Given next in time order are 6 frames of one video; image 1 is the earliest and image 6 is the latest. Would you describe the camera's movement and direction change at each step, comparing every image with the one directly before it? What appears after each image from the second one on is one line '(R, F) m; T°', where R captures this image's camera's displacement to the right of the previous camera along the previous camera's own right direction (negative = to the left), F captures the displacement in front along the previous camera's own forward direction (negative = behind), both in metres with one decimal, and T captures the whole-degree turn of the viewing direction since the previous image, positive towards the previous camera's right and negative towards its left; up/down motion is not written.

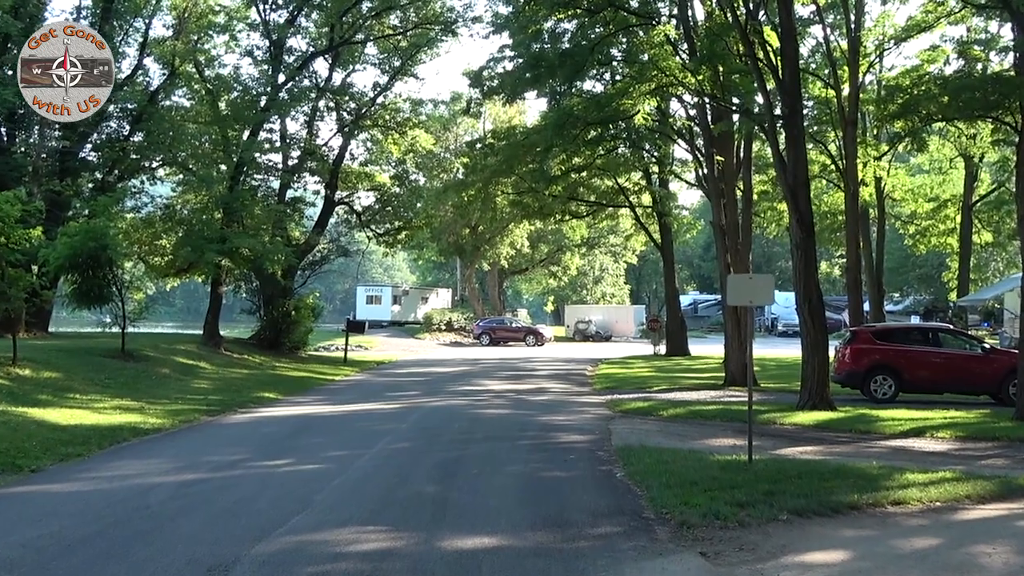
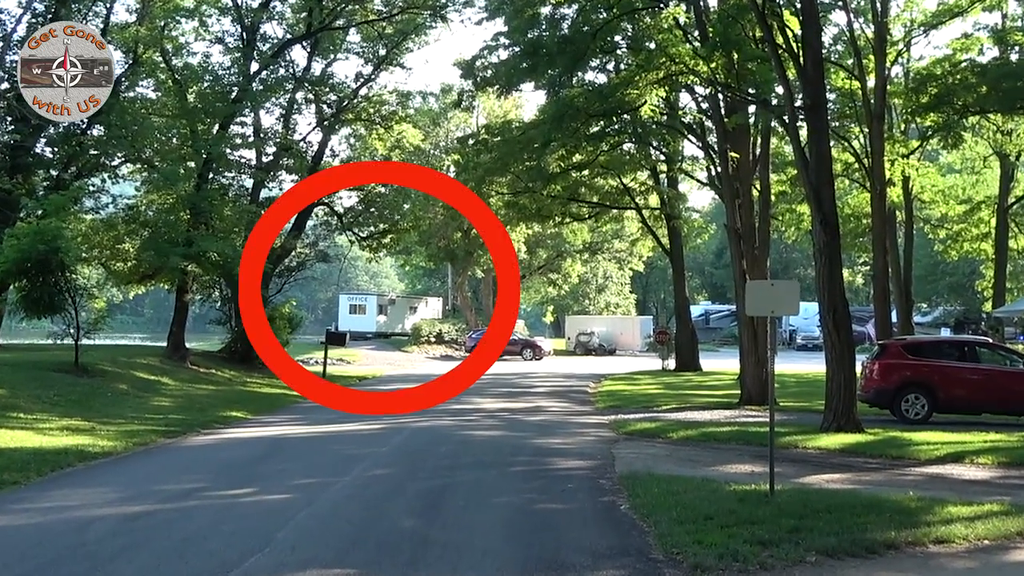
(+0.2, +1.7) m; 0°
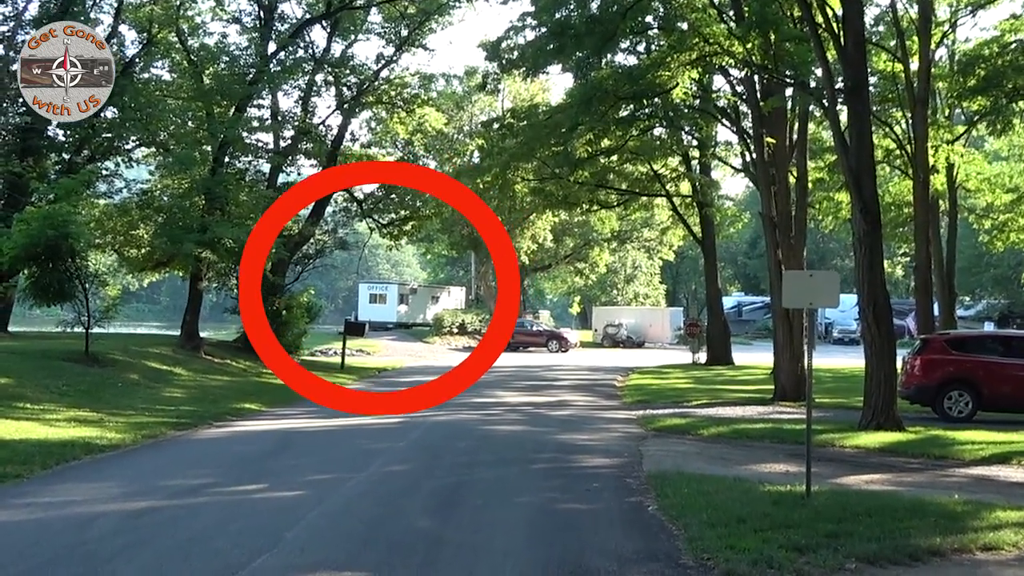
(+0.1, +0.6) m; -1°
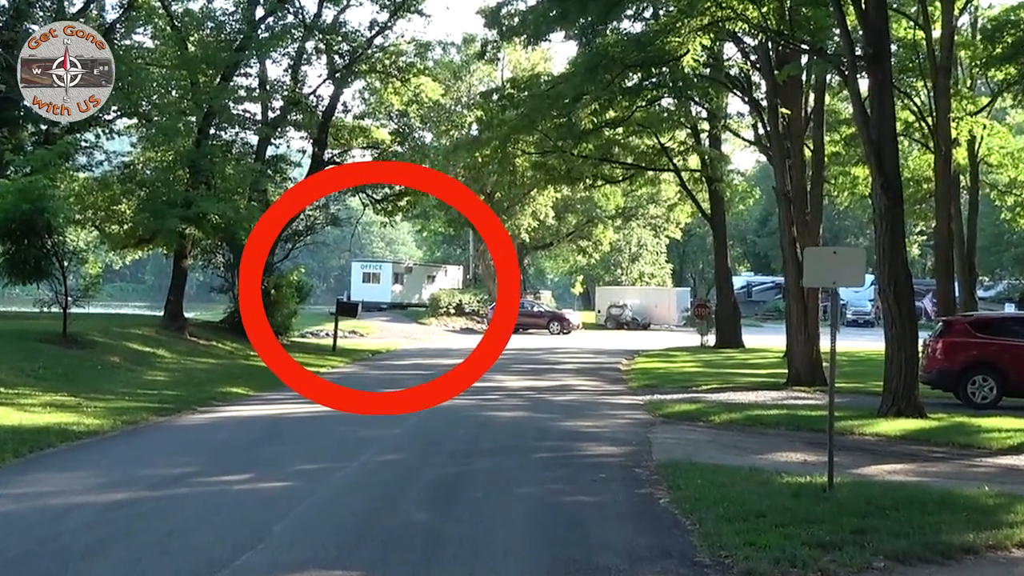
(-0.1, +0.8) m; 0°
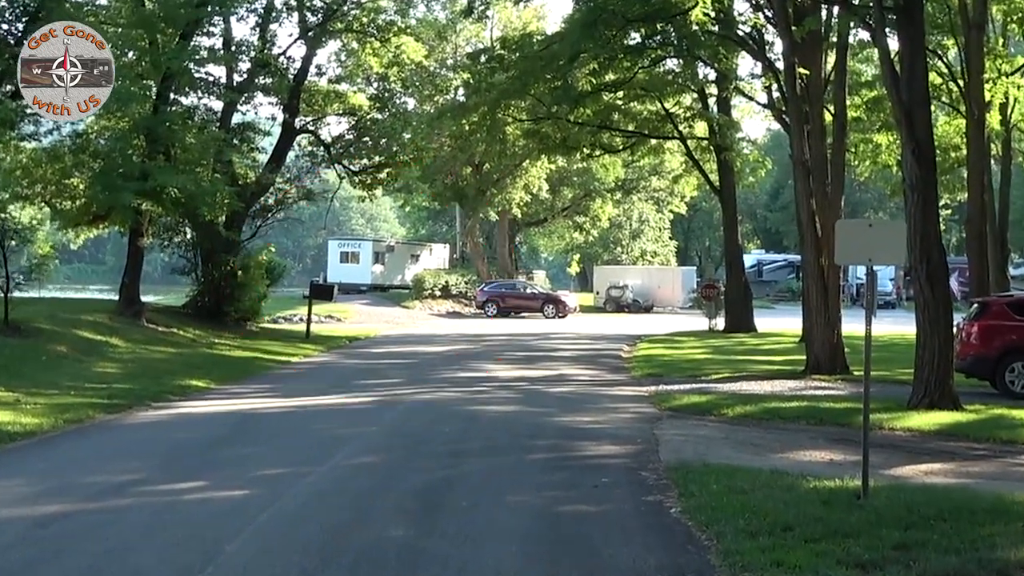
(0.0, +1.5) m; 0°
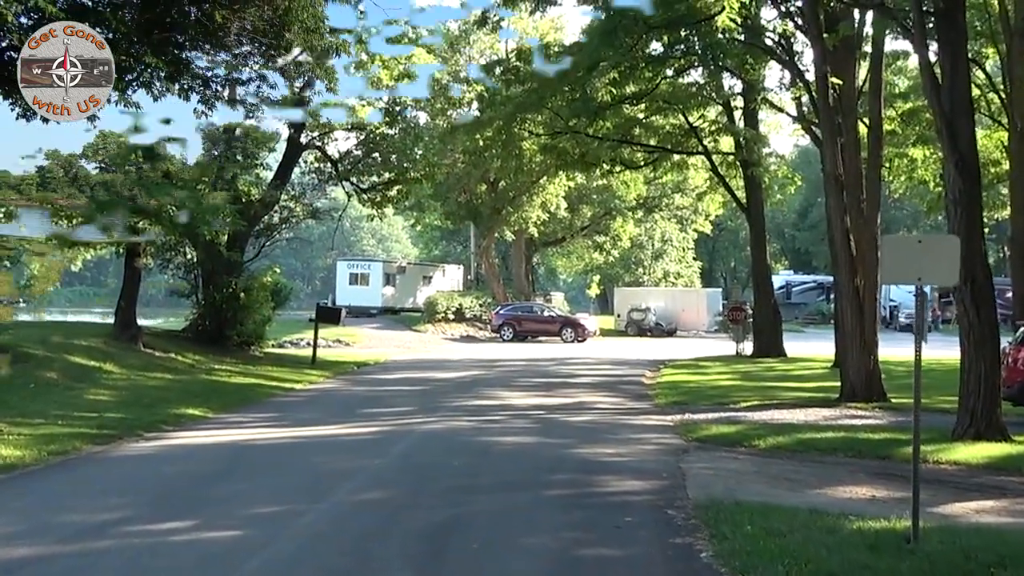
(0.0, +0.8) m; -1°
